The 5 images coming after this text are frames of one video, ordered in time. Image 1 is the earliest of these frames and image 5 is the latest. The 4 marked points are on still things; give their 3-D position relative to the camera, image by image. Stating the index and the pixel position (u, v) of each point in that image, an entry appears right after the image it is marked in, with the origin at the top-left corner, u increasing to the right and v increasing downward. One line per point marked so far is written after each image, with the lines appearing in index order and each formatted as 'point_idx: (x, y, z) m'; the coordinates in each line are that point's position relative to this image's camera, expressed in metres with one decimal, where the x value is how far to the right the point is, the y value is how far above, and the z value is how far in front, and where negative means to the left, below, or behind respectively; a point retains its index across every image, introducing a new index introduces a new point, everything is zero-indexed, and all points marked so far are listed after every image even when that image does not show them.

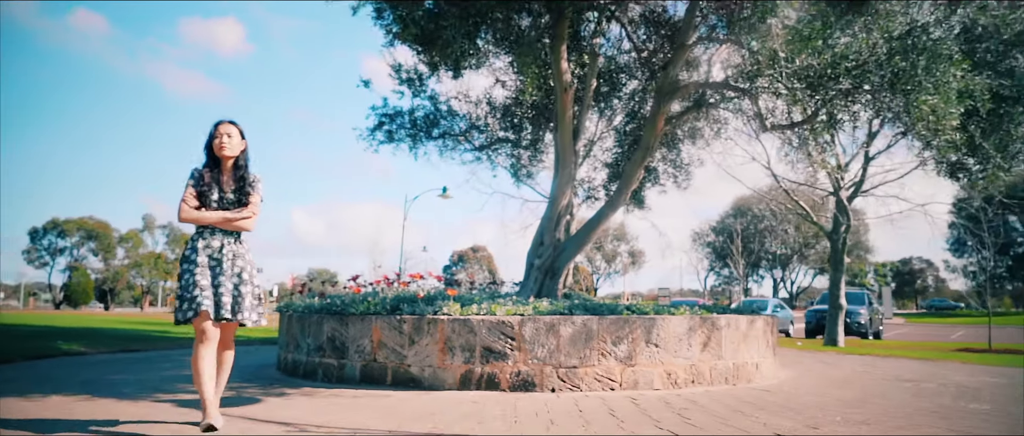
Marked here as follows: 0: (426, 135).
0: (-1.7, +1.6, +12.4) m
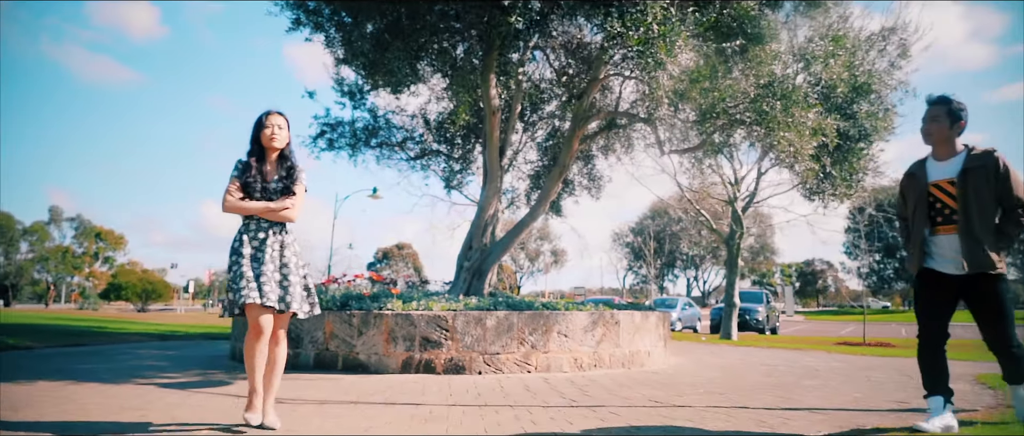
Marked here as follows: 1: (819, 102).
0: (-3.1, +1.5, +13.4) m
1: (+4.6, +1.8, +9.7) m
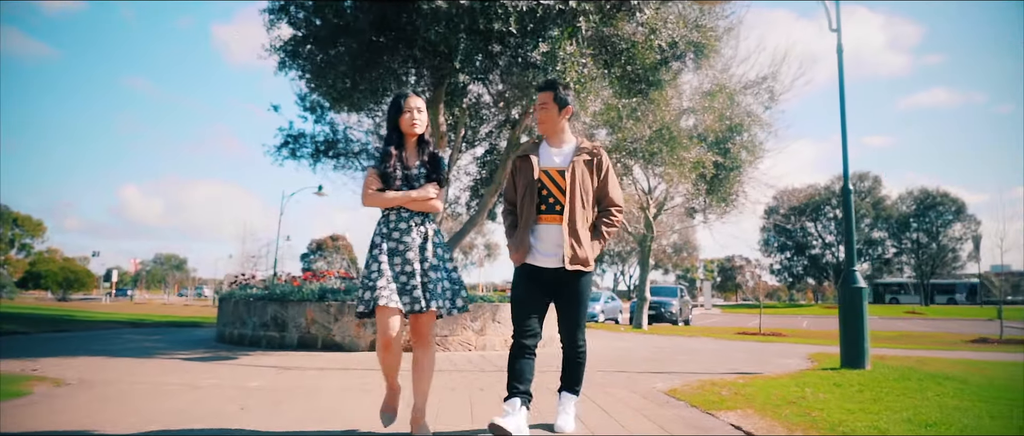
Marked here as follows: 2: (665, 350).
0: (-4.4, +1.5, +15.2) m
1: (+3.6, +1.5, +12.3) m
2: (+2.8, -2.4, +11.8) m
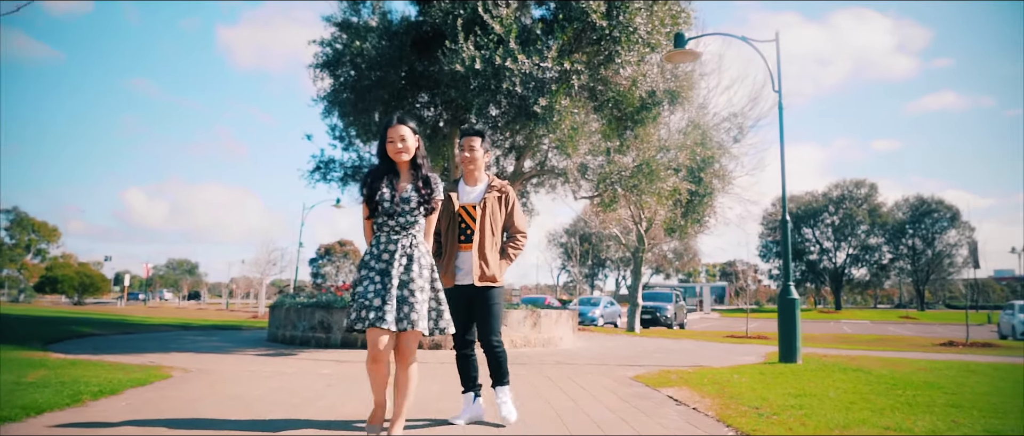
0: (-4.3, +1.1, +17.4) m
1: (+3.7, +1.1, +14.4) m
2: (+2.9, -2.9, +13.9) m
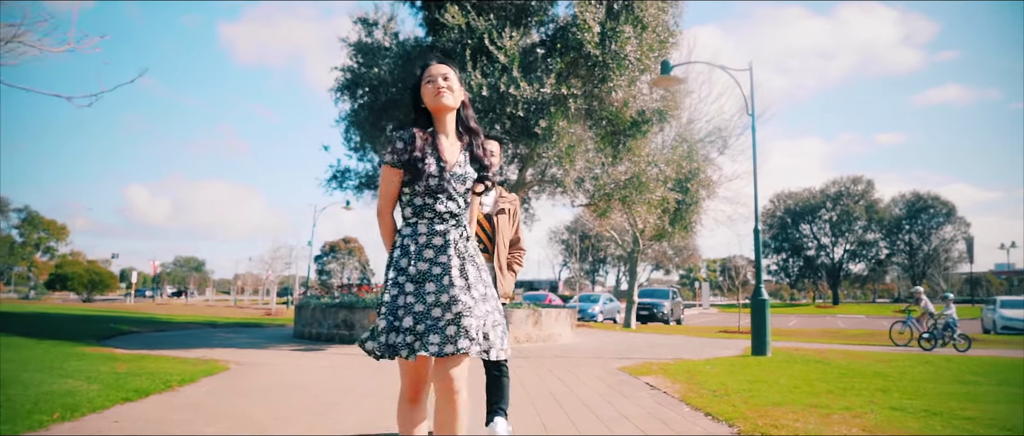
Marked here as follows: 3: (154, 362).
0: (-4.2, +0.9, +18.7) m
1: (+3.8, +0.9, +15.8) m
2: (+3.0, -3.0, +15.3) m
3: (-5.1, -2.1, +9.2) m
